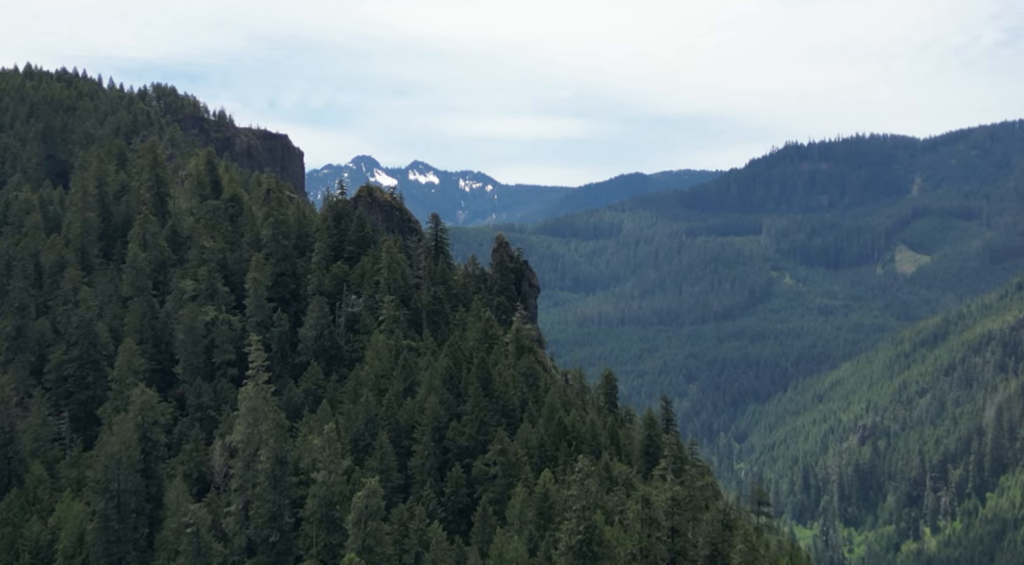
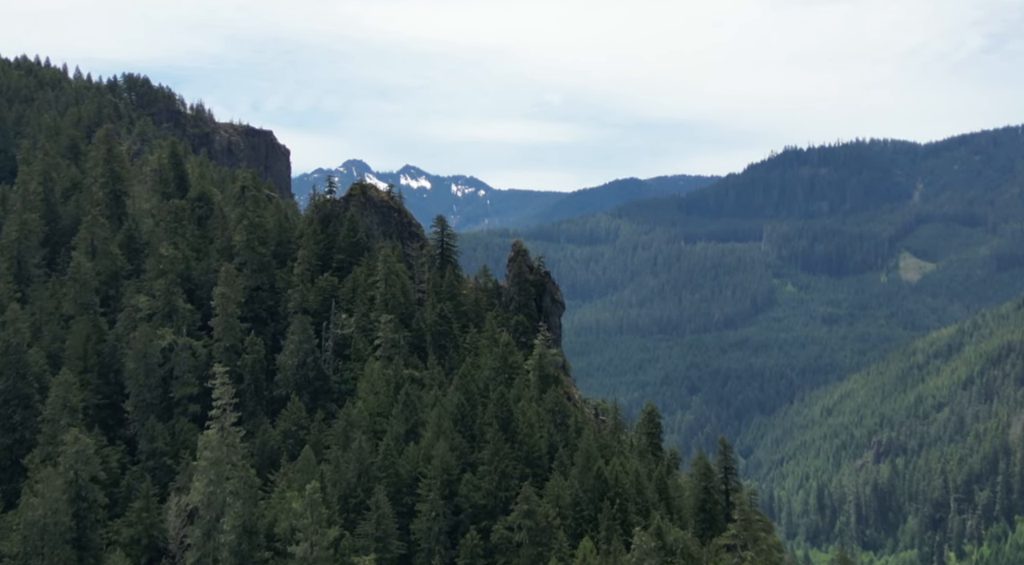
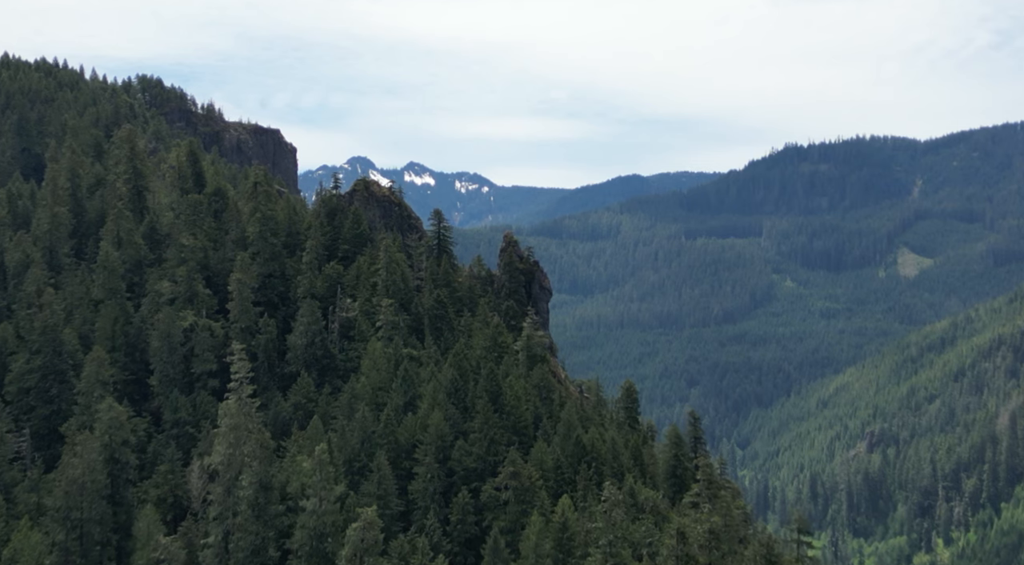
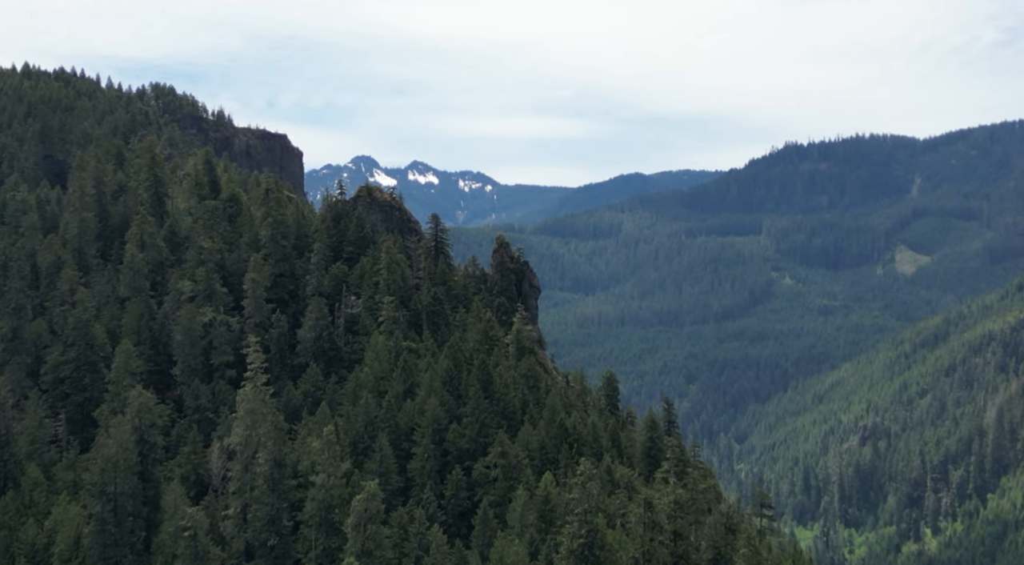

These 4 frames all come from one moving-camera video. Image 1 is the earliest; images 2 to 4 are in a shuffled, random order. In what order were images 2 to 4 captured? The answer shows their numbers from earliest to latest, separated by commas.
4, 3, 2
